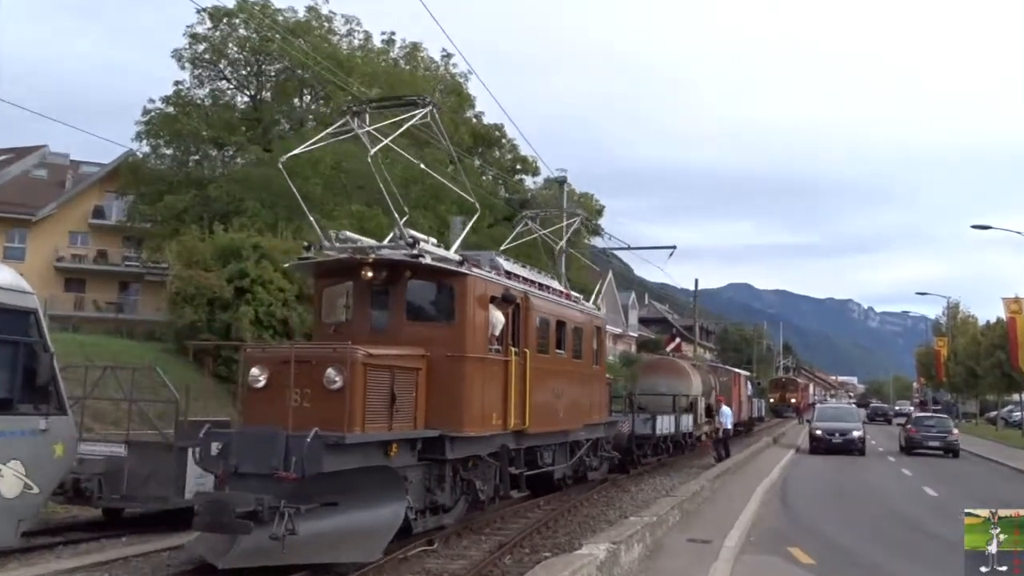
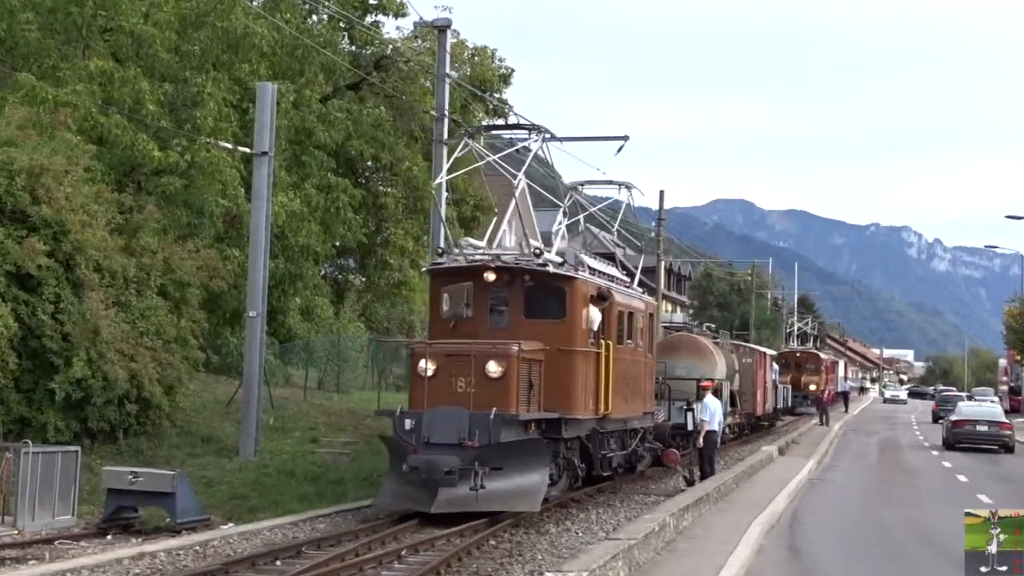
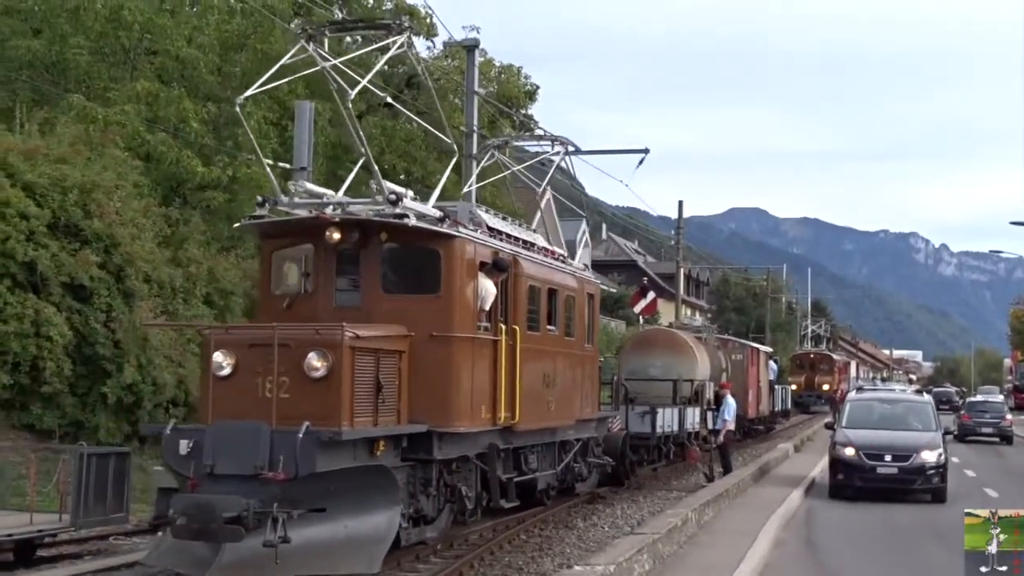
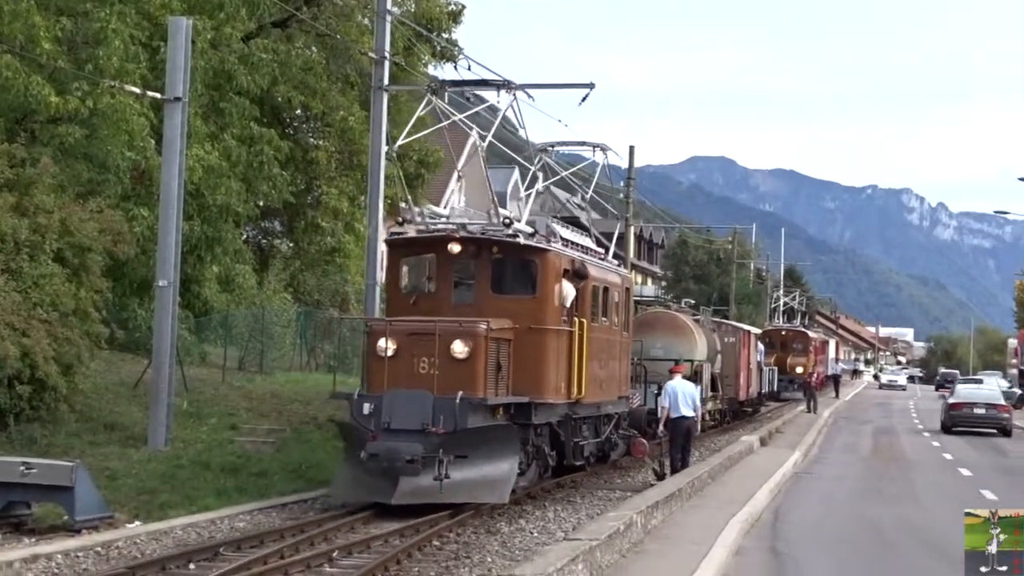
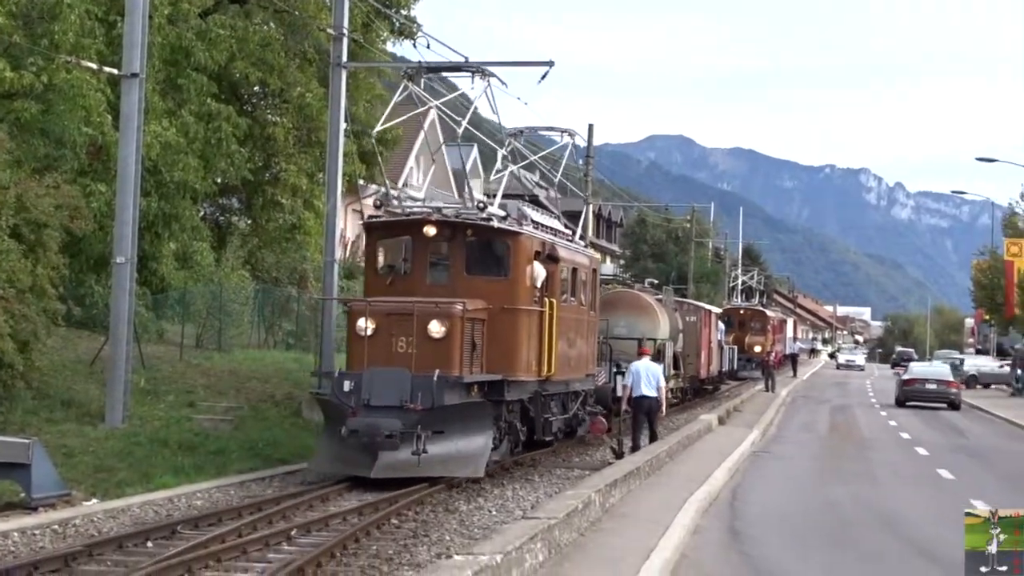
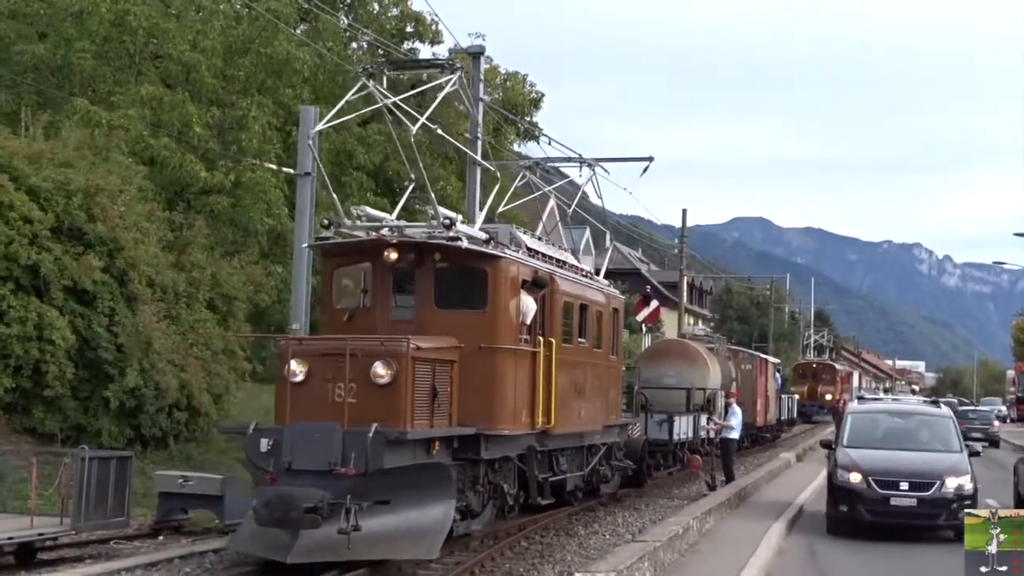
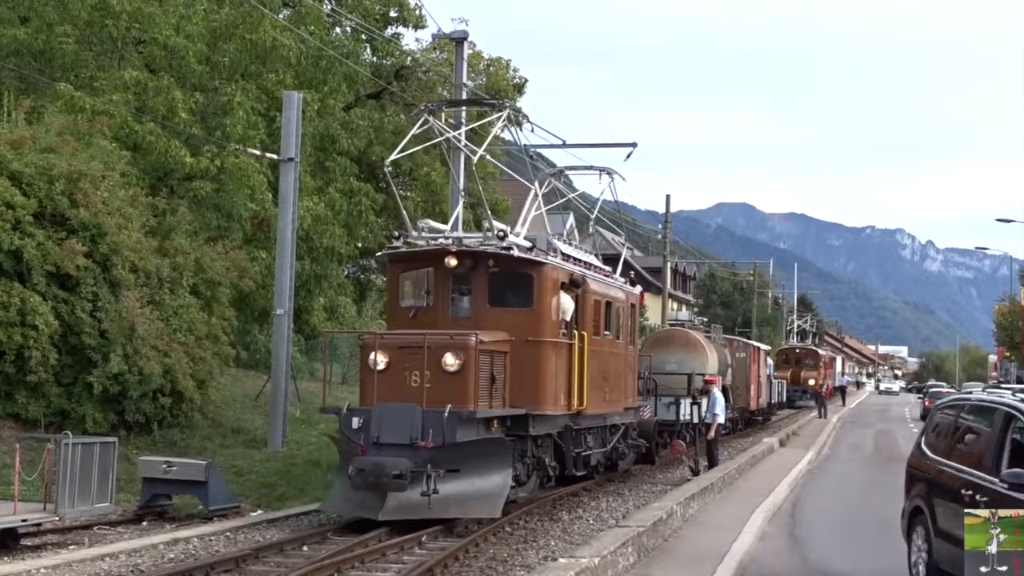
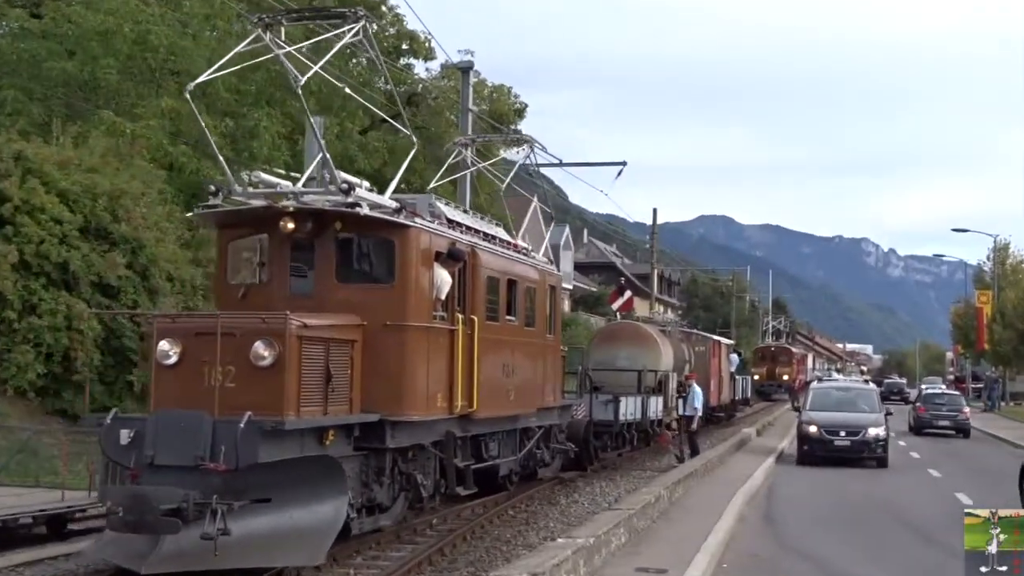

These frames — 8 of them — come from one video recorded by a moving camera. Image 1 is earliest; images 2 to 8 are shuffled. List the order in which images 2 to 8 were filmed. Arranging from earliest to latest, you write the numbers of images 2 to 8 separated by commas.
8, 3, 6, 7, 2, 4, 5
